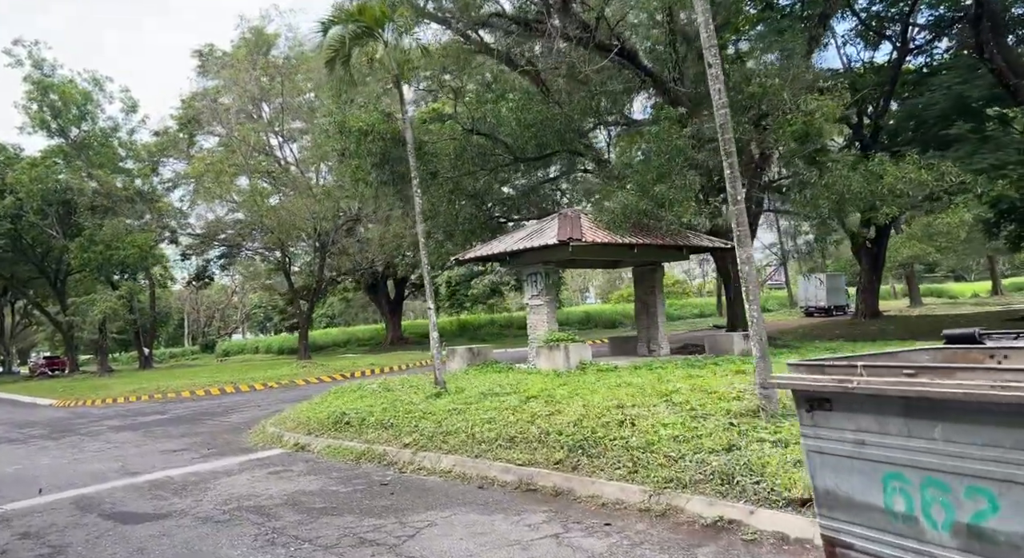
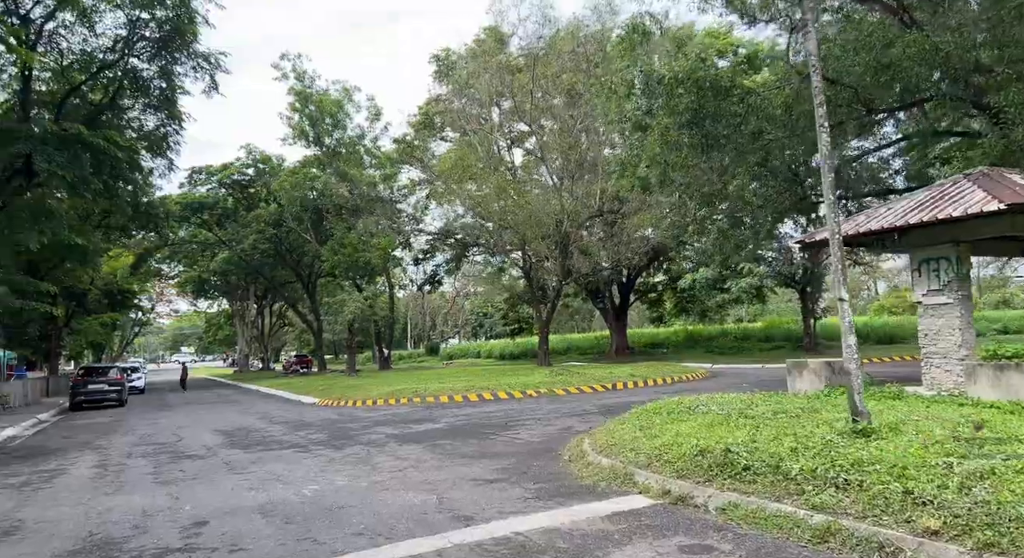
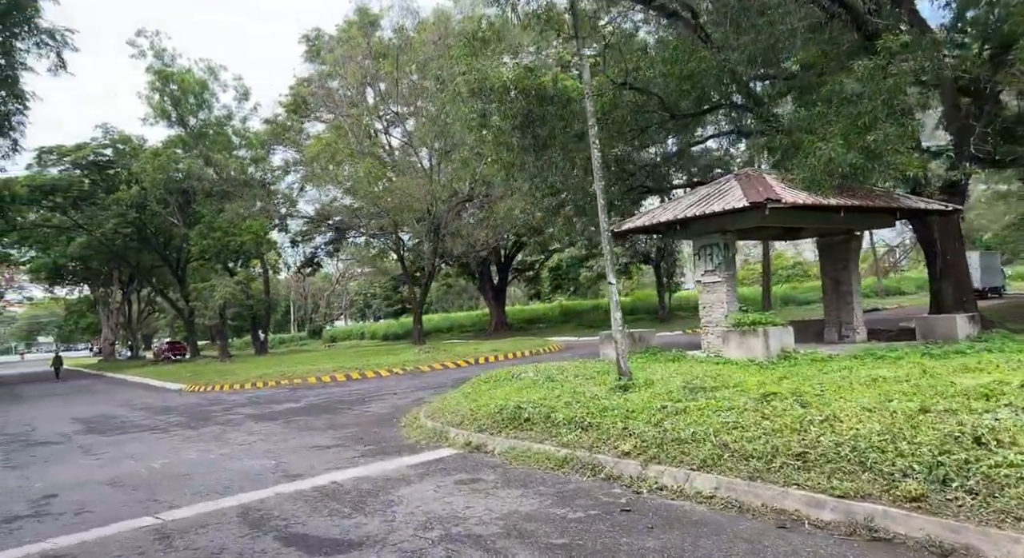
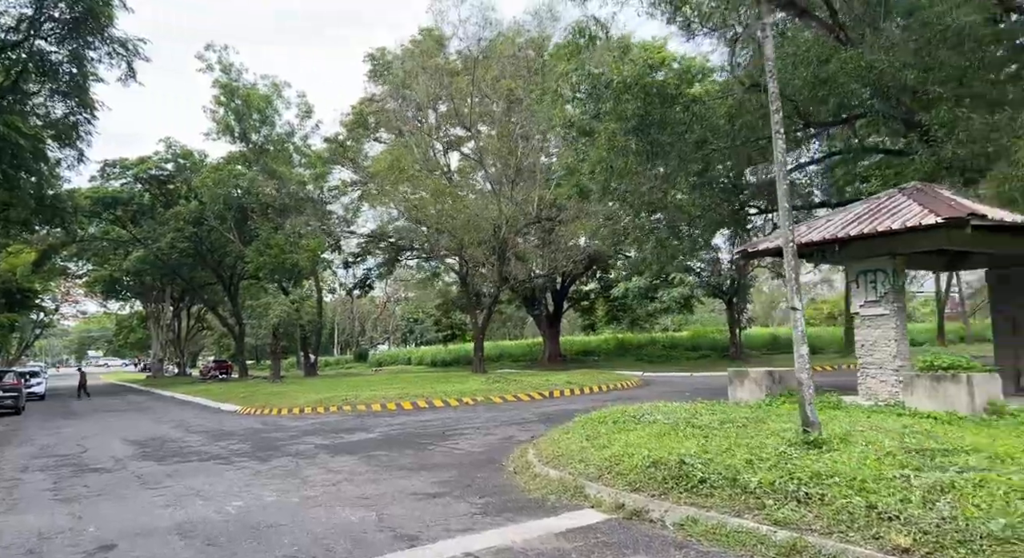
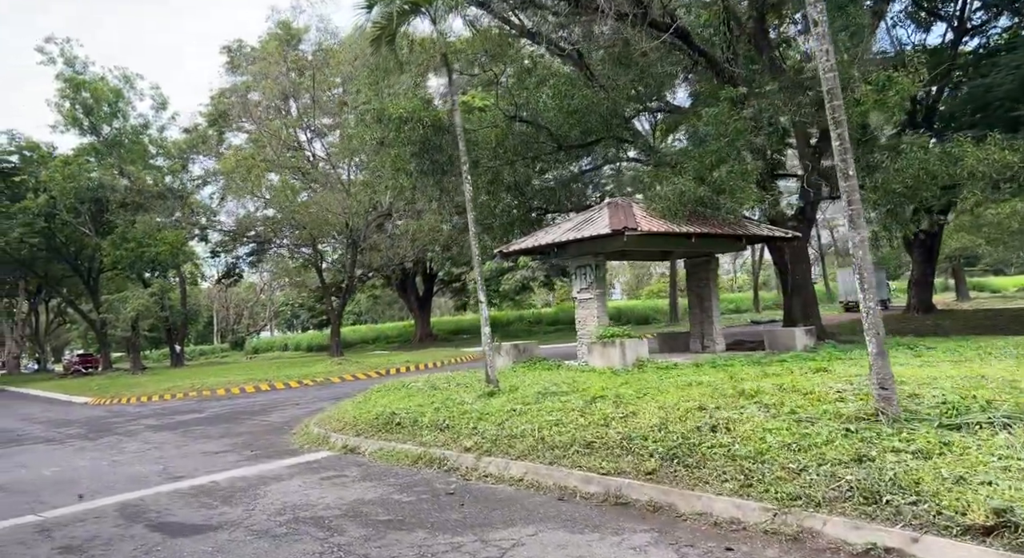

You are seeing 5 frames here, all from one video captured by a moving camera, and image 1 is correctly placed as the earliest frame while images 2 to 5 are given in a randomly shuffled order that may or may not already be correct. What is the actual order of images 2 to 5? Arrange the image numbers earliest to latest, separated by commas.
5, 3, 2, 4
